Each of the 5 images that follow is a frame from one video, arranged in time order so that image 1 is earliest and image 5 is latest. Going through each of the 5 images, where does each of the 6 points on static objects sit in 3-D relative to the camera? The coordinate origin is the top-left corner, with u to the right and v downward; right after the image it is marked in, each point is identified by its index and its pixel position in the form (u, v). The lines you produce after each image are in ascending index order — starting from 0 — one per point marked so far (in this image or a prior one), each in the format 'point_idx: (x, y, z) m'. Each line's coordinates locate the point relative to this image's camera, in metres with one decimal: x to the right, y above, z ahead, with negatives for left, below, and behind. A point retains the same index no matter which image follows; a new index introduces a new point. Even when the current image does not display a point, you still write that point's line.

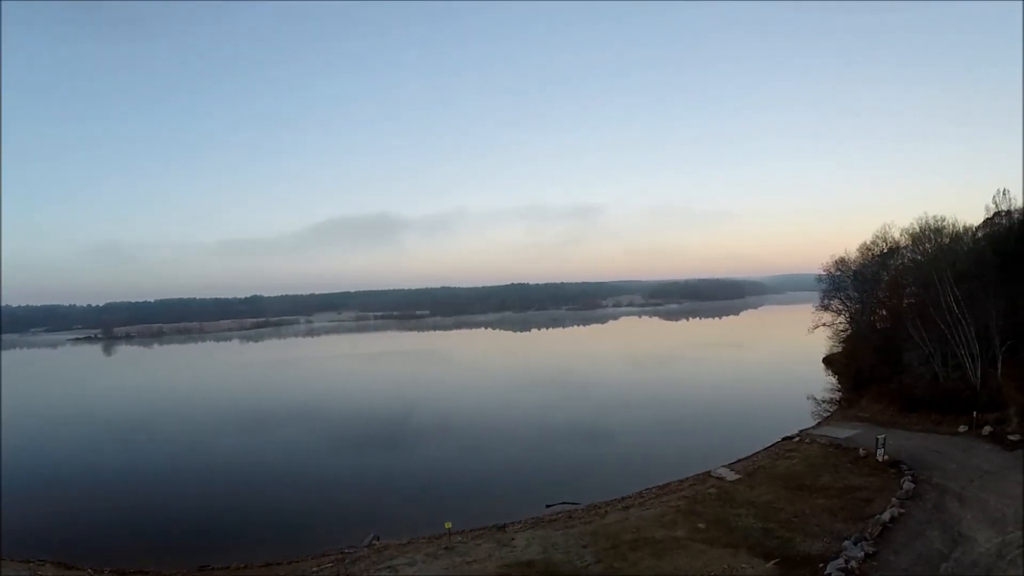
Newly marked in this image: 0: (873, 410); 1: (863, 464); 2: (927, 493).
0: (+11.6, -3.9, +18.7) m
1: (+8.8, -4.4, +14.6) m
2: (+8.8, -4.4, +12.4) m
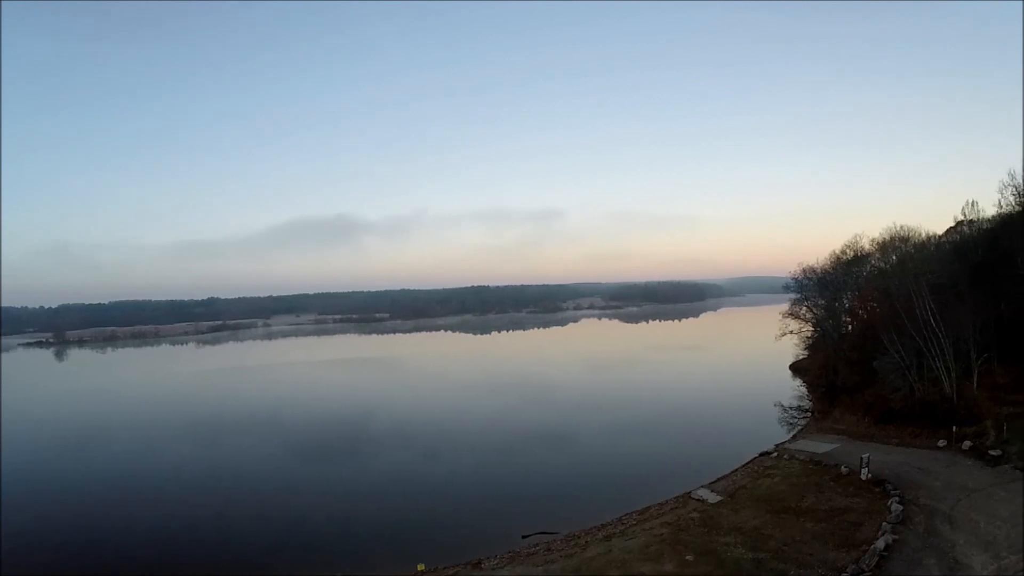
0: (+10.7, -4.3, +18.5) m
1: (+8.2, -4.8, +14.2) m
2: (+8.4, -4.7, +12.0) m
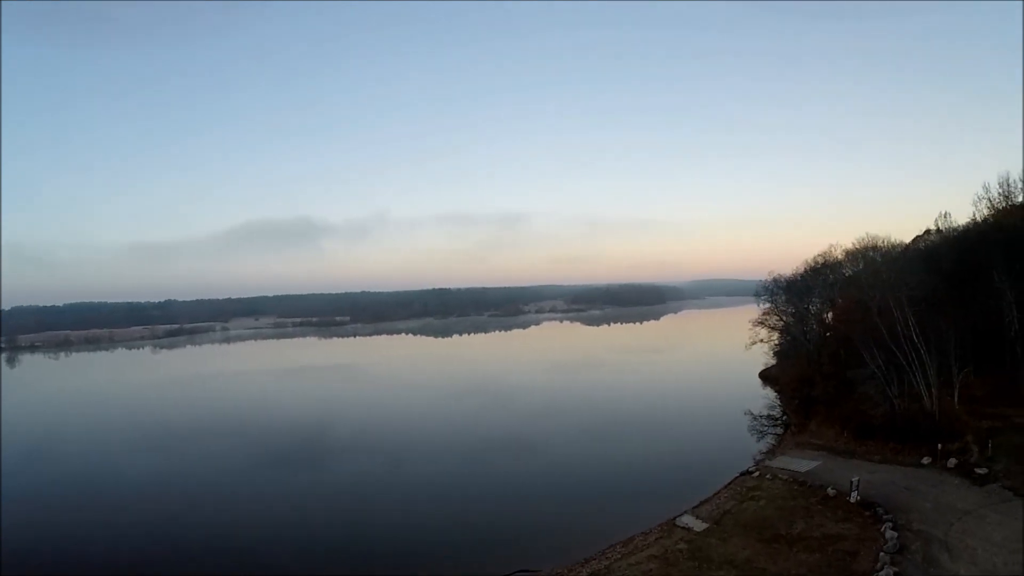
0: (+9.8, -4.7, +18.2) m
1: (+7.7, -5.2, +13.8) m
2: (+8.0, -5.1, +11.6) m
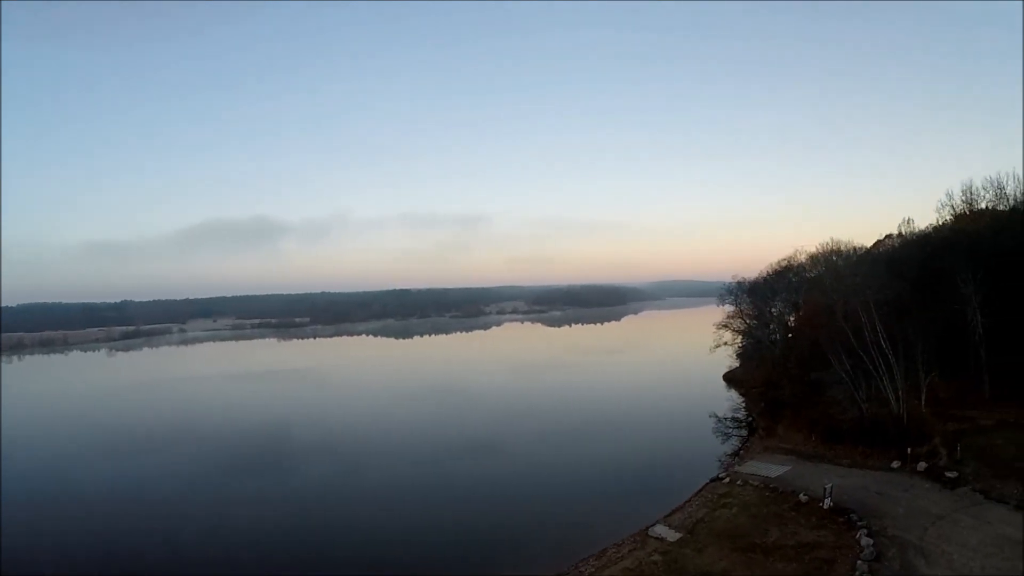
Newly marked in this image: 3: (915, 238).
0: (+8.8, -4.7, +18.2) m
1: (+6.9, -5.3, +13.6) m
2: (+7.4, -5.2, +11.4) m
3: (+13.7, +1.7, +19.8) m
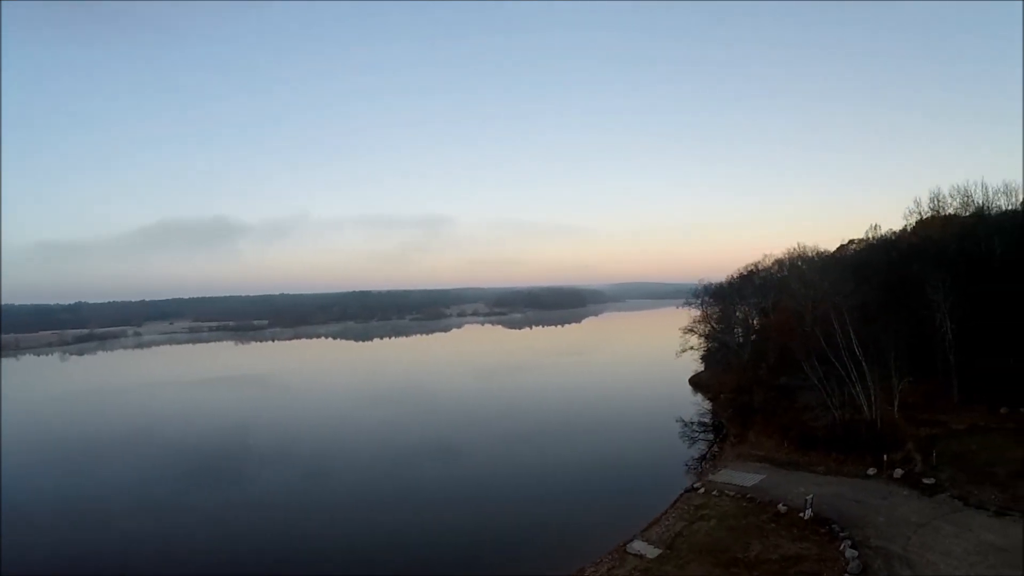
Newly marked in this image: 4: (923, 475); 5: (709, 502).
0: (+7.9, -4.9, +18.0) m
1: (+6.3, -5.4, +13.3) m
2: (+6.9, -5.3, +11.1) m
3: (+12.6, +1.6, +19.9) m
4: (+9.5, -4.3, +13.4) m
5: (+5.3, -5.7, +15.6) m
